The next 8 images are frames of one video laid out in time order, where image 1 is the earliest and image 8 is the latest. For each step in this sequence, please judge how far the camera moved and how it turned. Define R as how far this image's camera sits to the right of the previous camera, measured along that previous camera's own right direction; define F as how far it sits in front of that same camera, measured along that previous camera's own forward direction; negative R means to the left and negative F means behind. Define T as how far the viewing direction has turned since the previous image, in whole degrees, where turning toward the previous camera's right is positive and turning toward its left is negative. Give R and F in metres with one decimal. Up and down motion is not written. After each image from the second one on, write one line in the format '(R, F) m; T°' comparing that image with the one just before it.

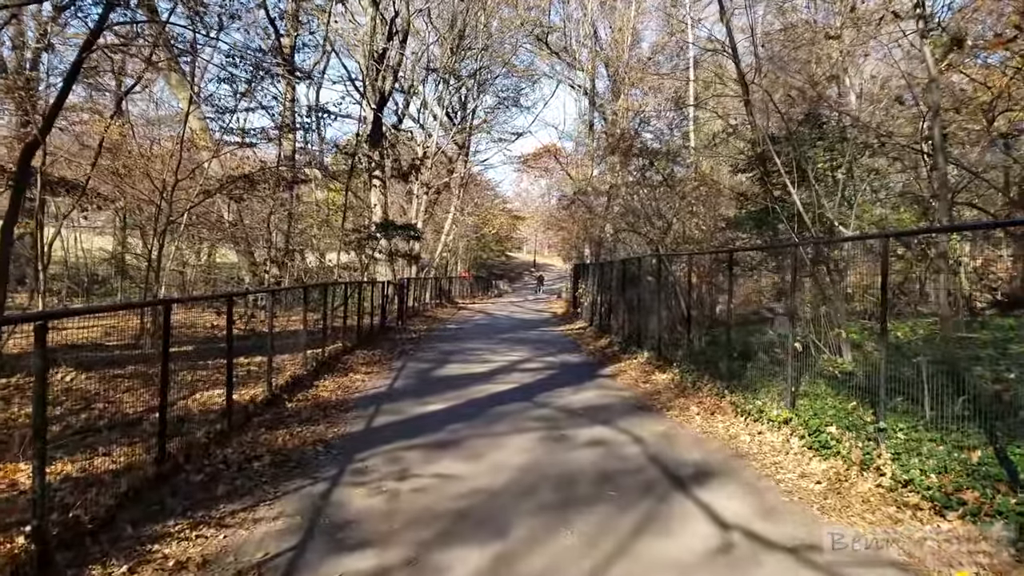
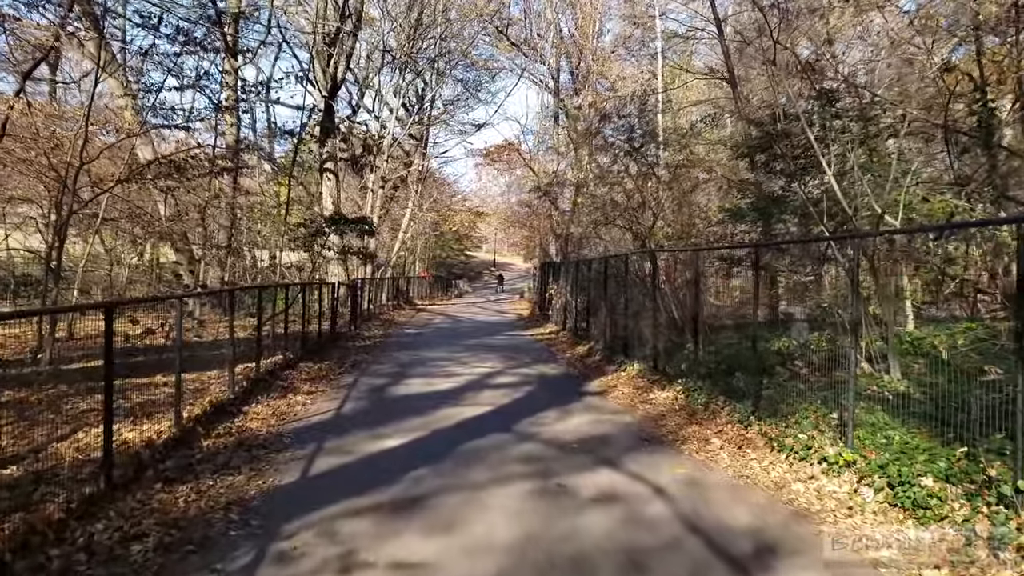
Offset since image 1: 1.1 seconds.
(-0.2, +1.5) m; +3°
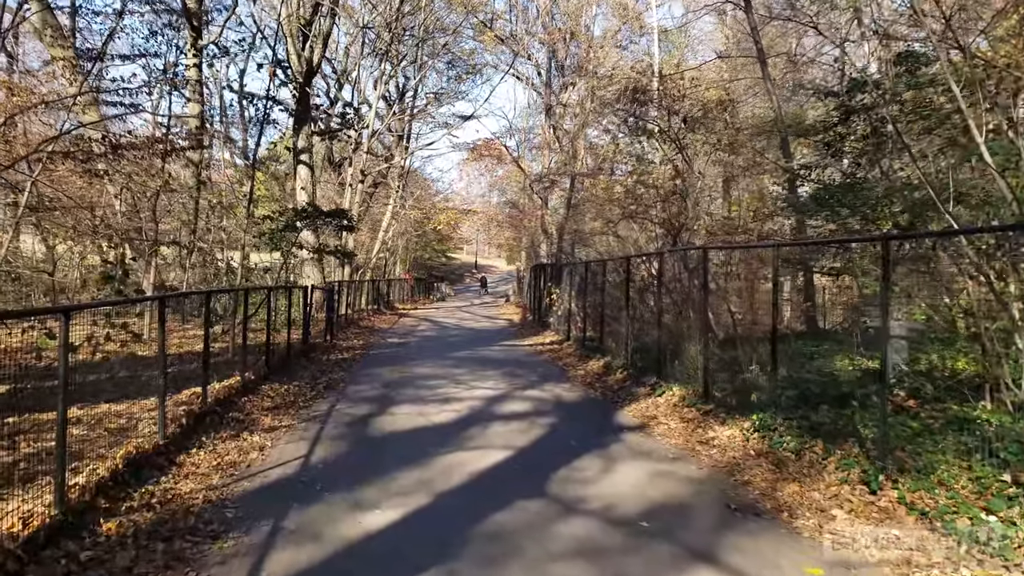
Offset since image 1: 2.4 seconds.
(-0.3, +1.8) m; +2°
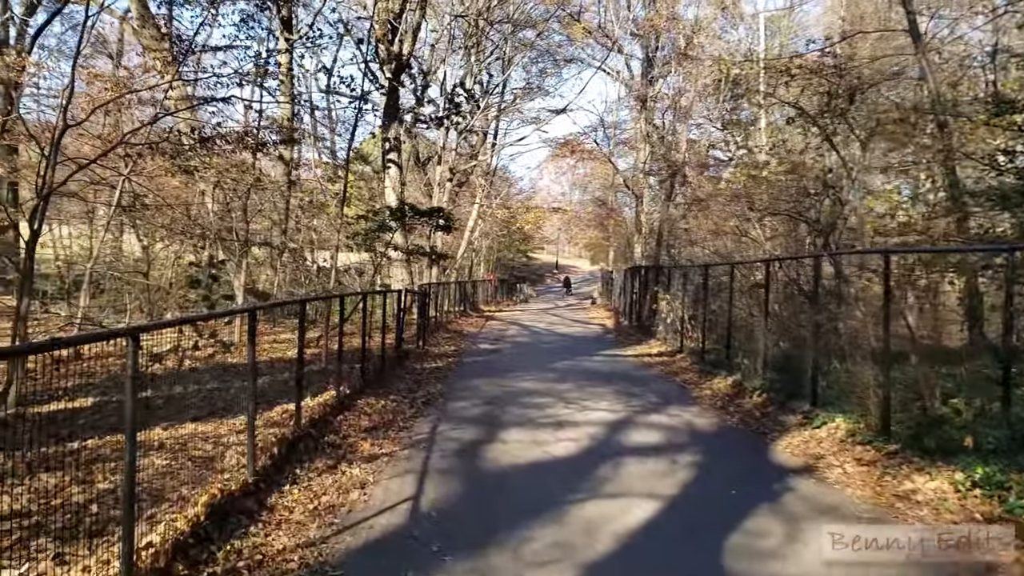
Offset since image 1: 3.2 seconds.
(-0.5, +1.0) m; -6°
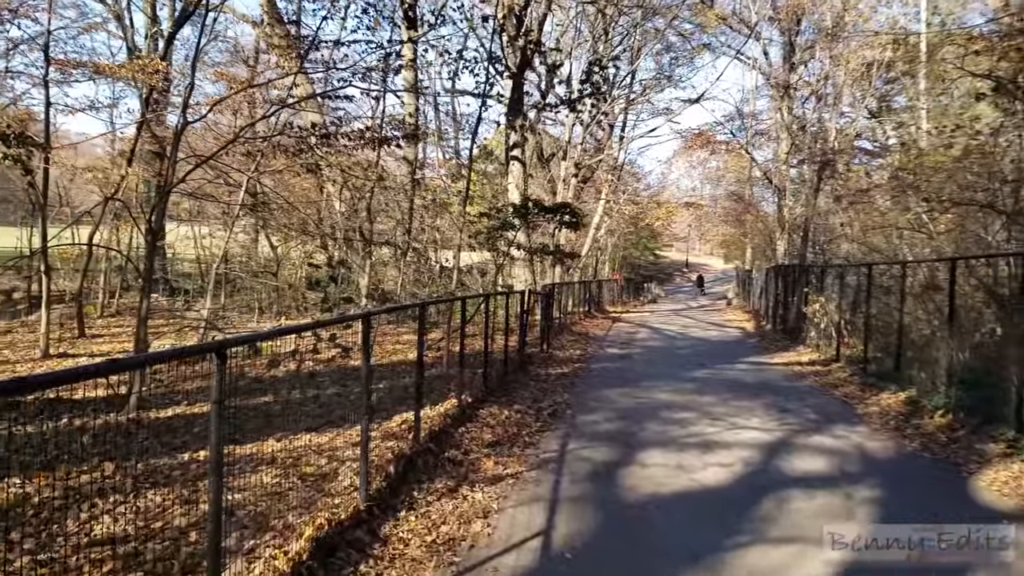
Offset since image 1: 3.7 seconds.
(-0.1, +0.7) m; -9°
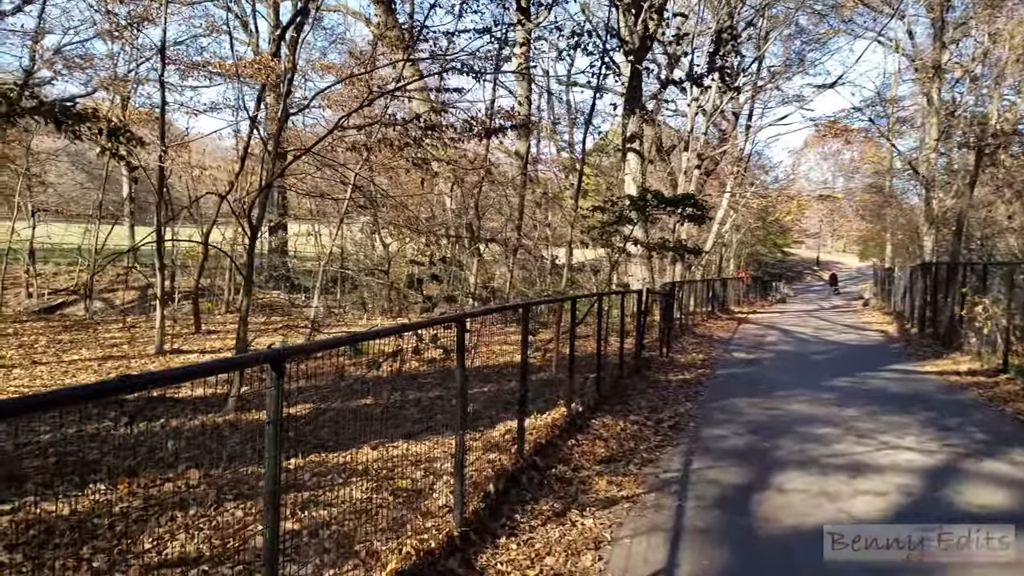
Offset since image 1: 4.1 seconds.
(0.0, +0.5) m; -9°
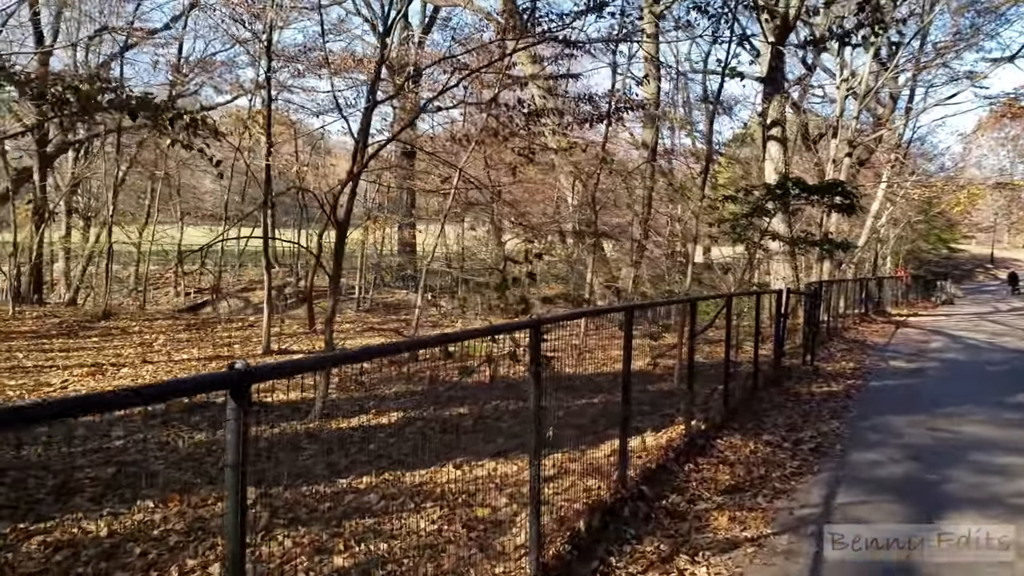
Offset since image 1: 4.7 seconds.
(+0.2, +0.7) m; -10°
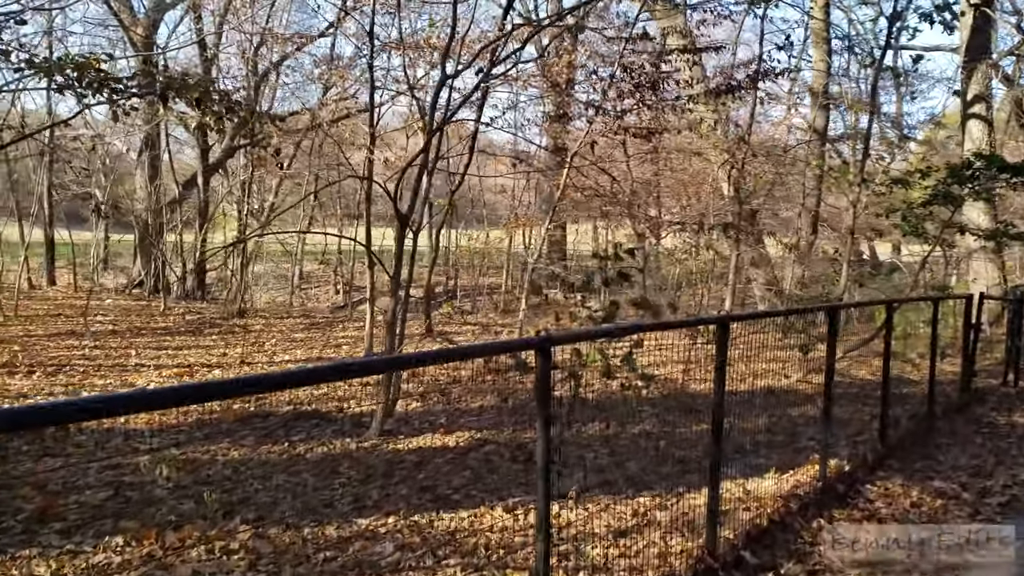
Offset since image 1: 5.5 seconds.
(+0.5, +0.9) m; -13°
